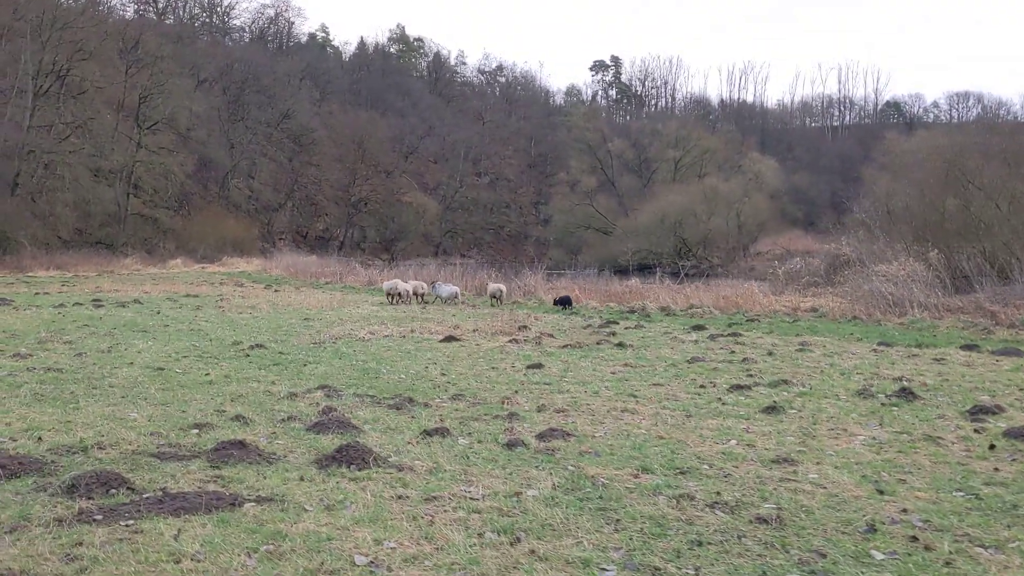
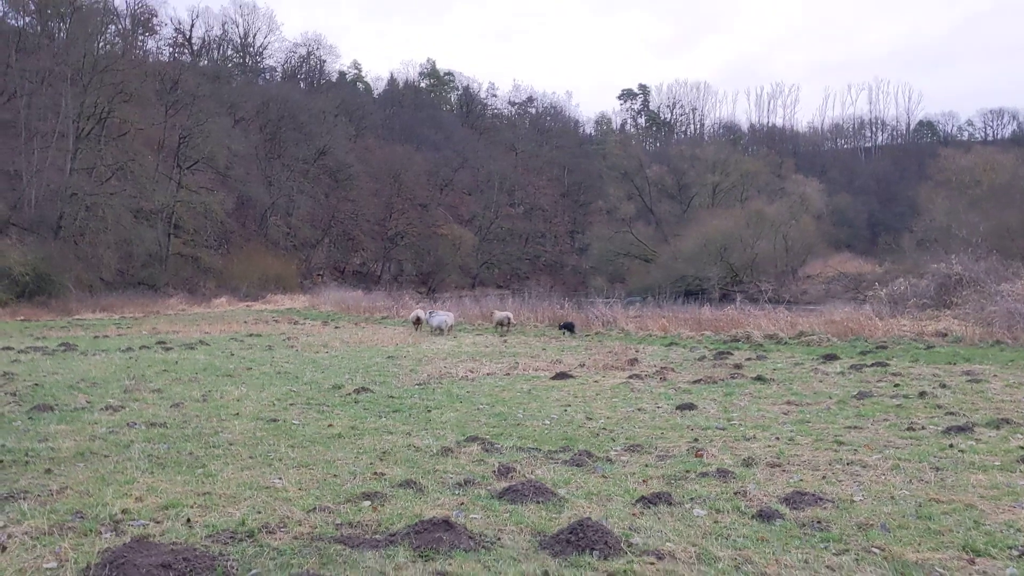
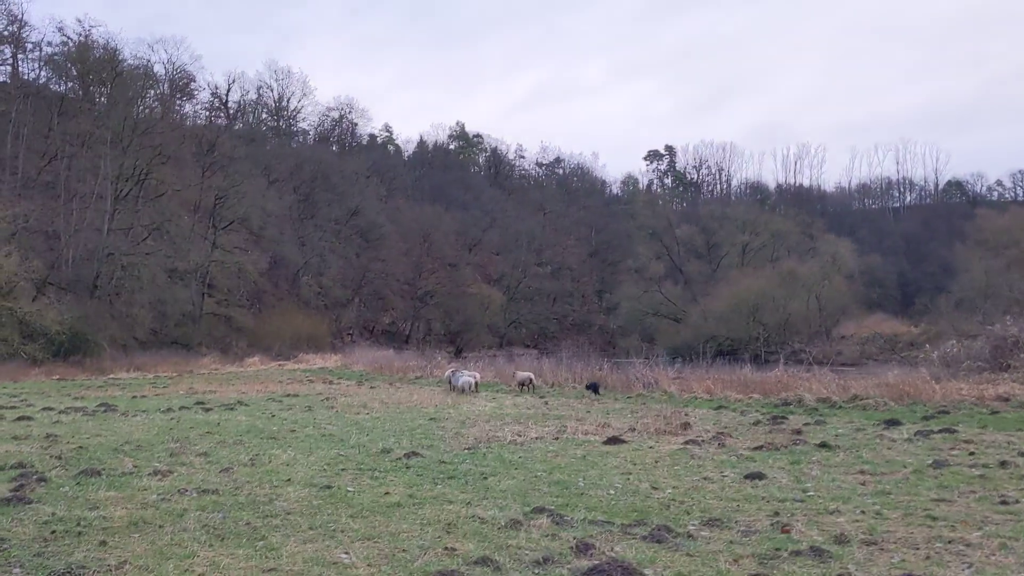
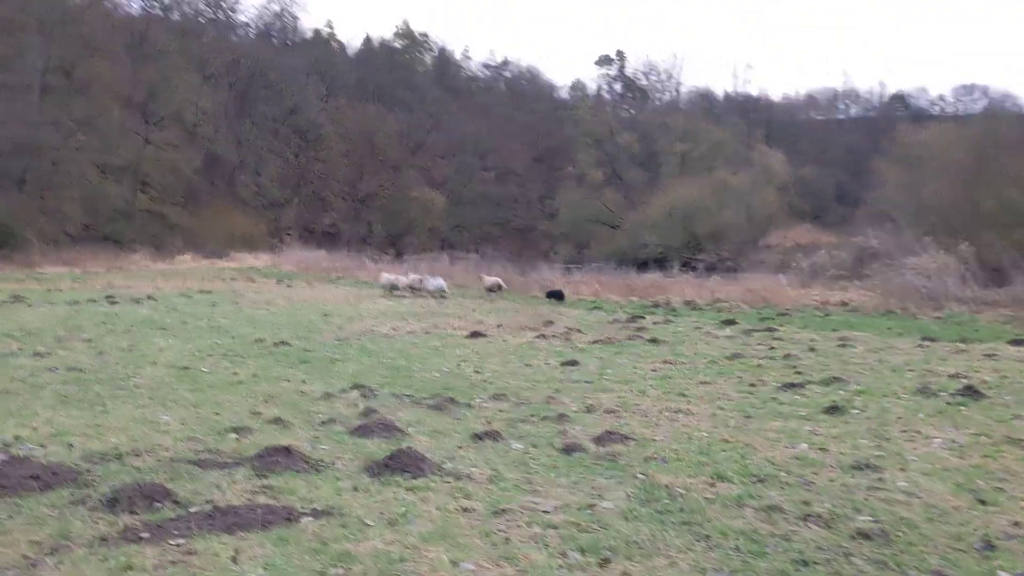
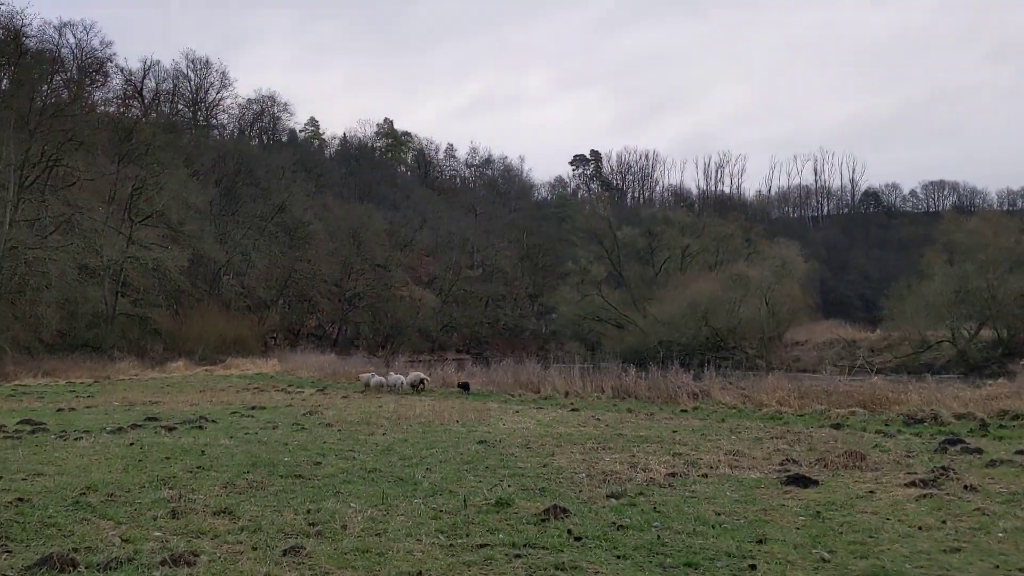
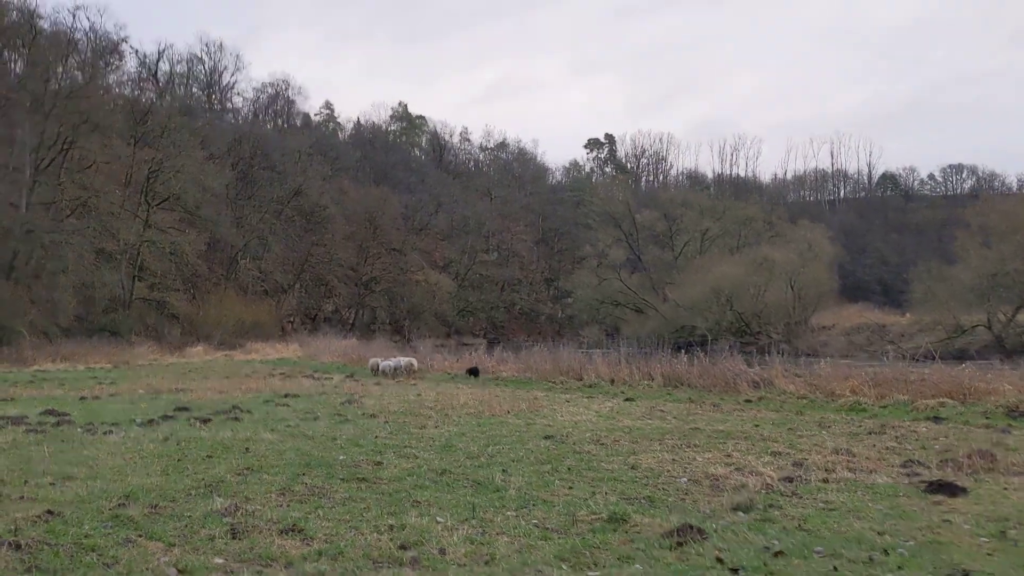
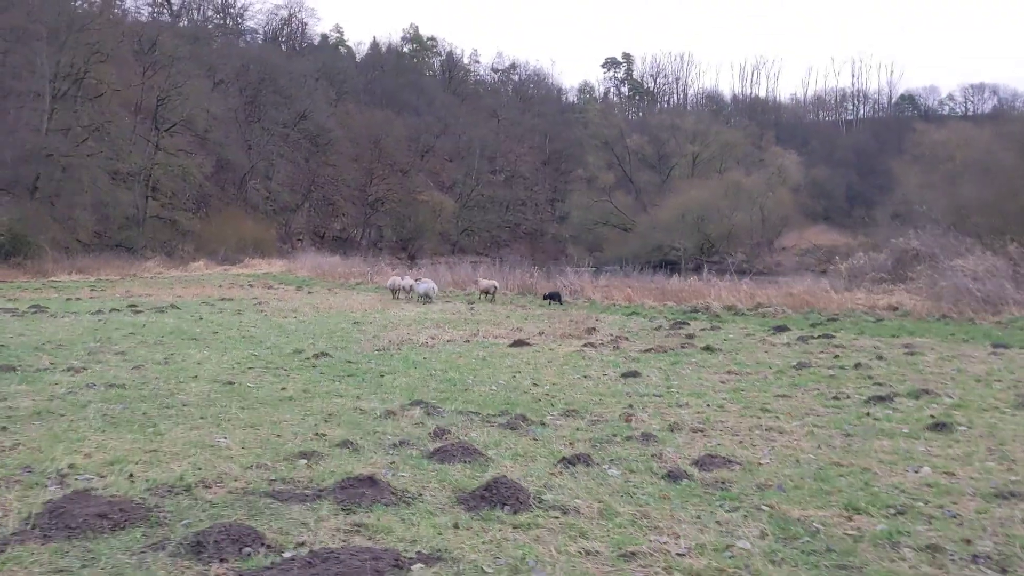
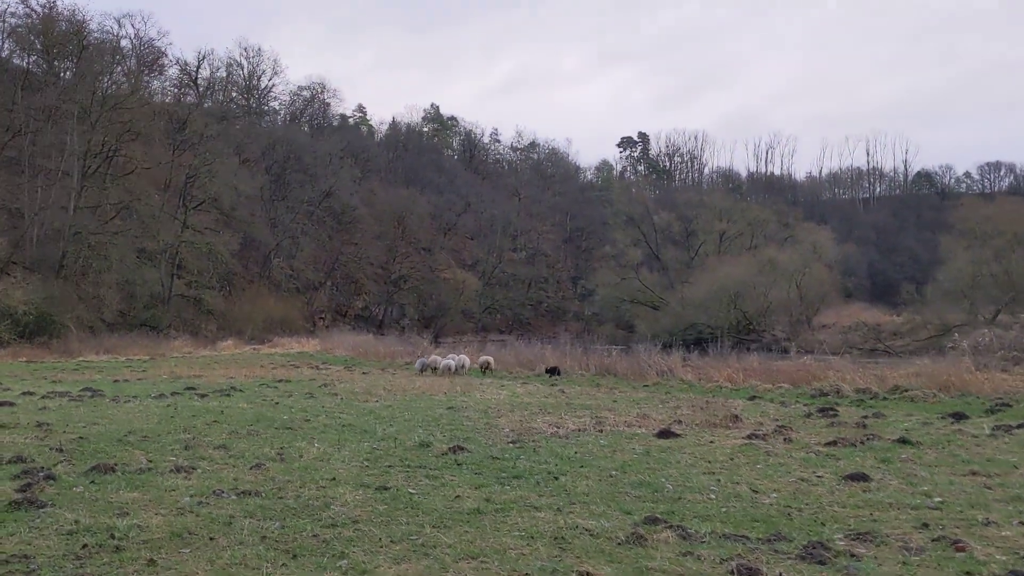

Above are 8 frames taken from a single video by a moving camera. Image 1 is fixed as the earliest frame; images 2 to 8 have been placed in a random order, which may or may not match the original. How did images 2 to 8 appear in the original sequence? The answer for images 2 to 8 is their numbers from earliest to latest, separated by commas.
4, 7, 2, 3, 8, 5, 6
